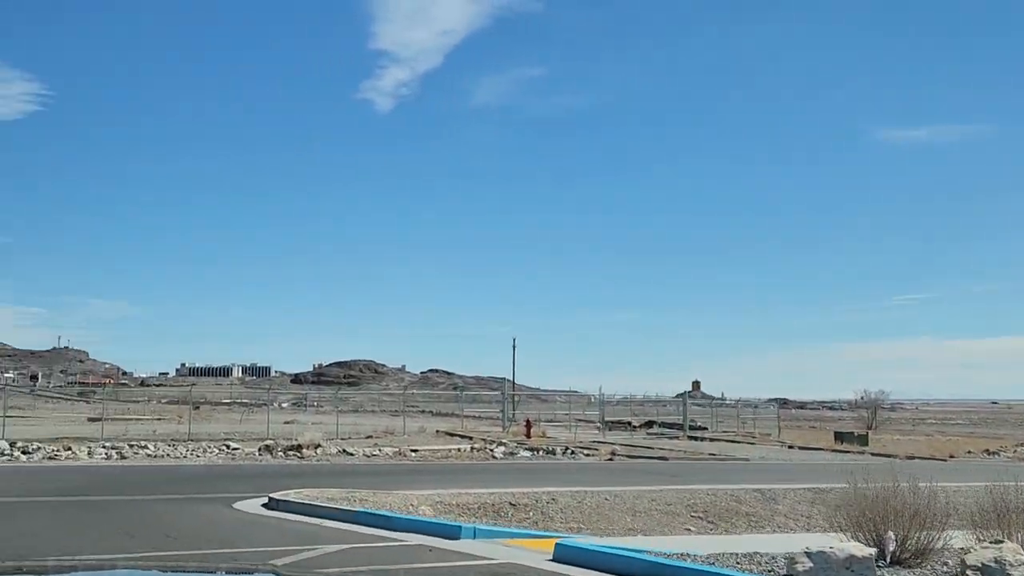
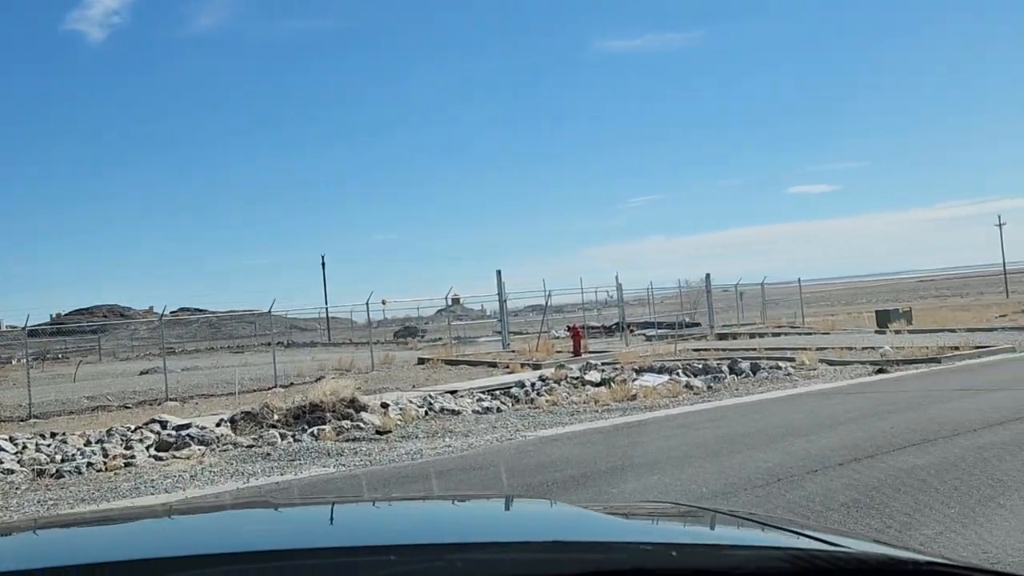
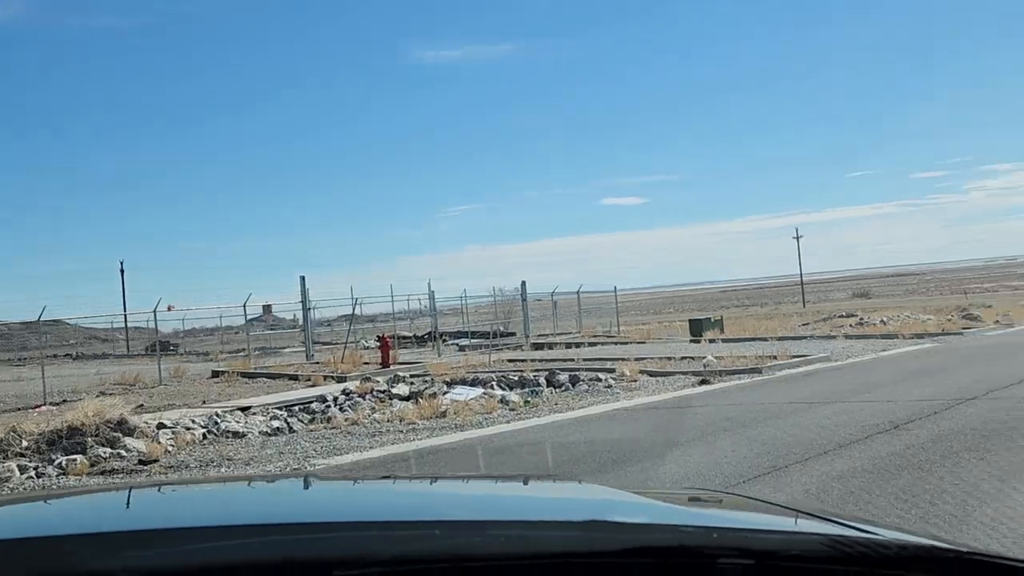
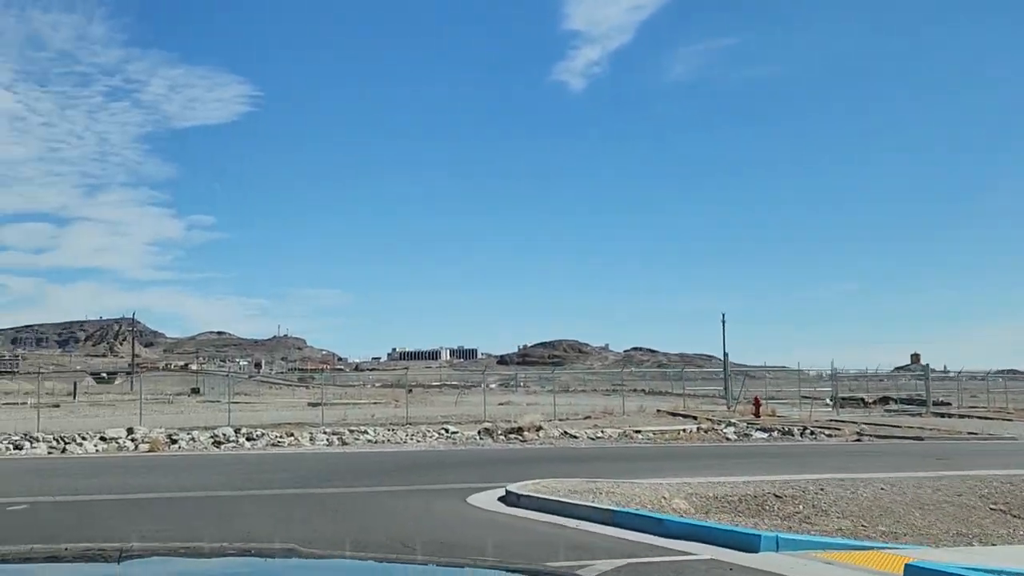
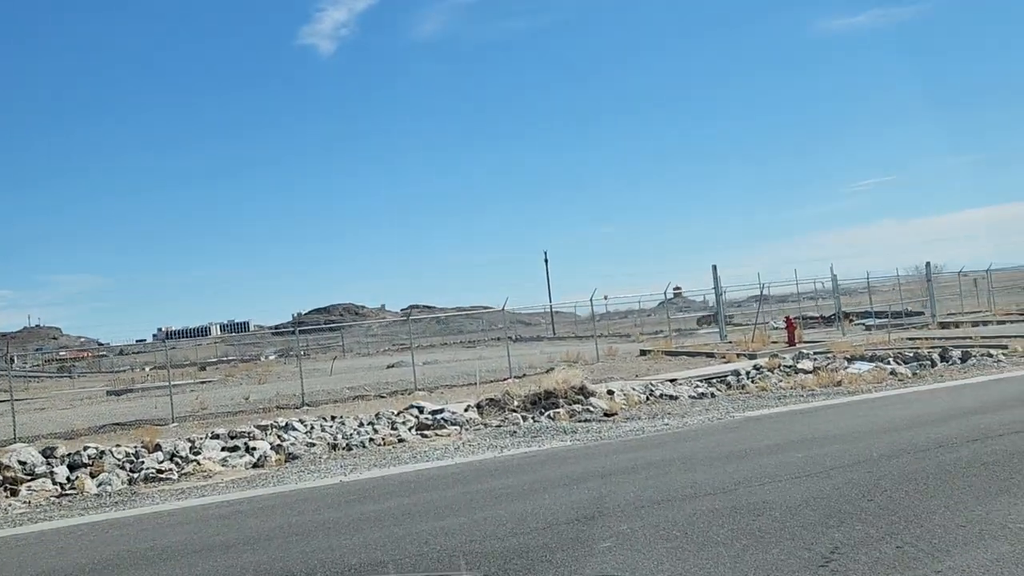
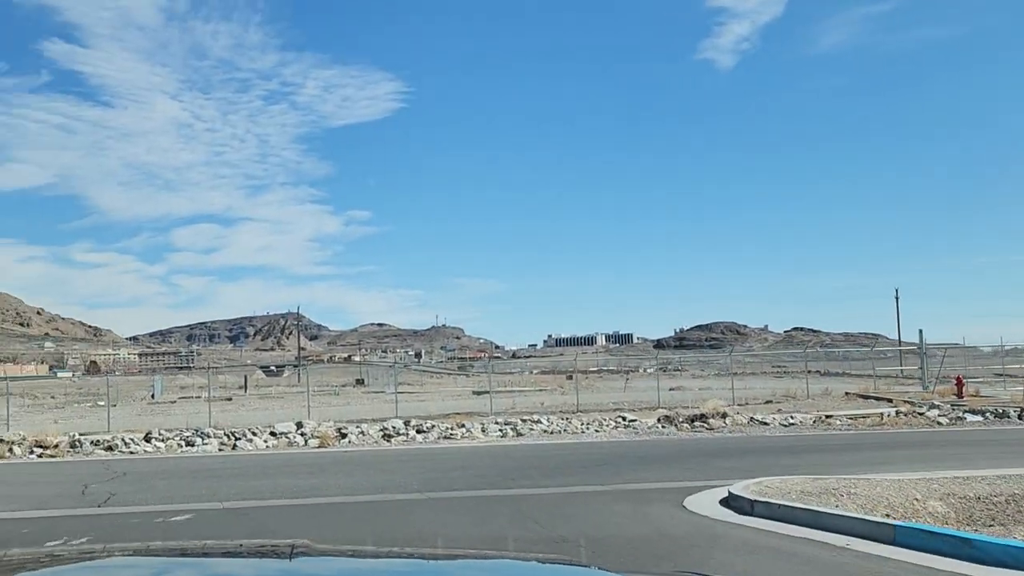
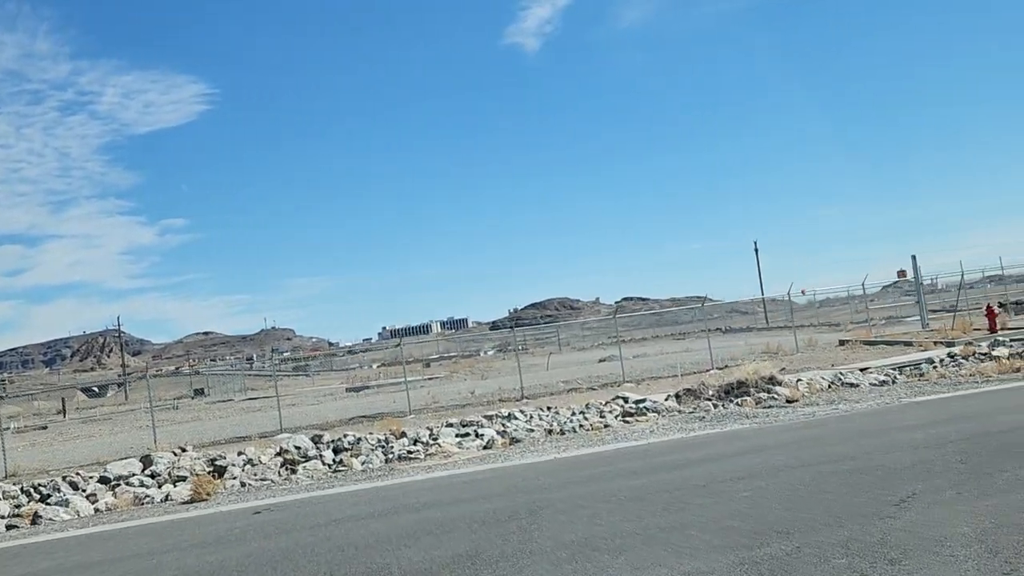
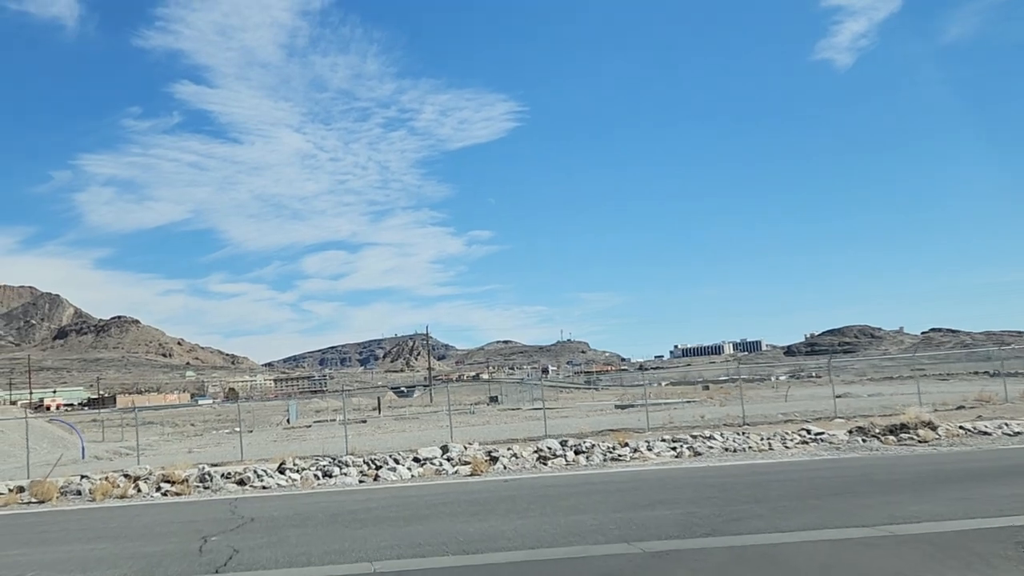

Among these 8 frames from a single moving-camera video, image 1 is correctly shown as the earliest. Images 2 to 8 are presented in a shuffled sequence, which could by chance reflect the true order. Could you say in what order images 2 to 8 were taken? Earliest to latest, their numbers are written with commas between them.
4, 6, 8, 7, 5, 2, 3
